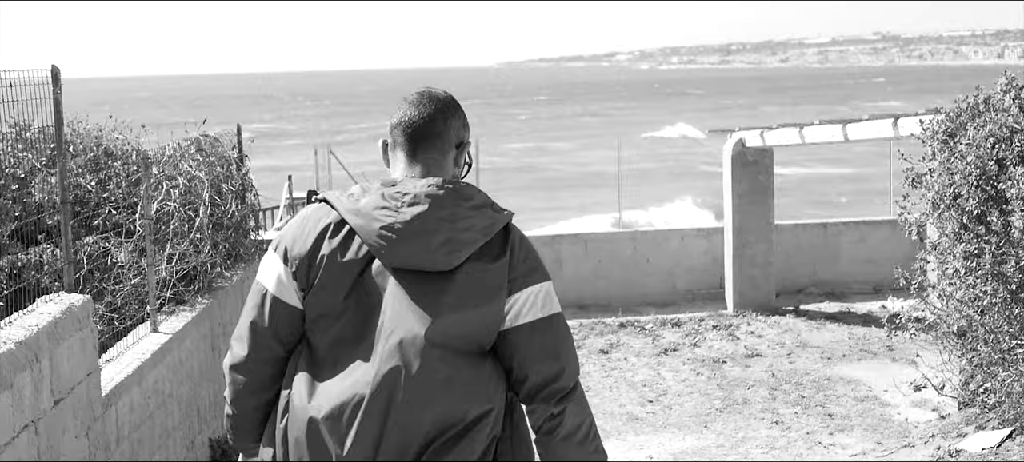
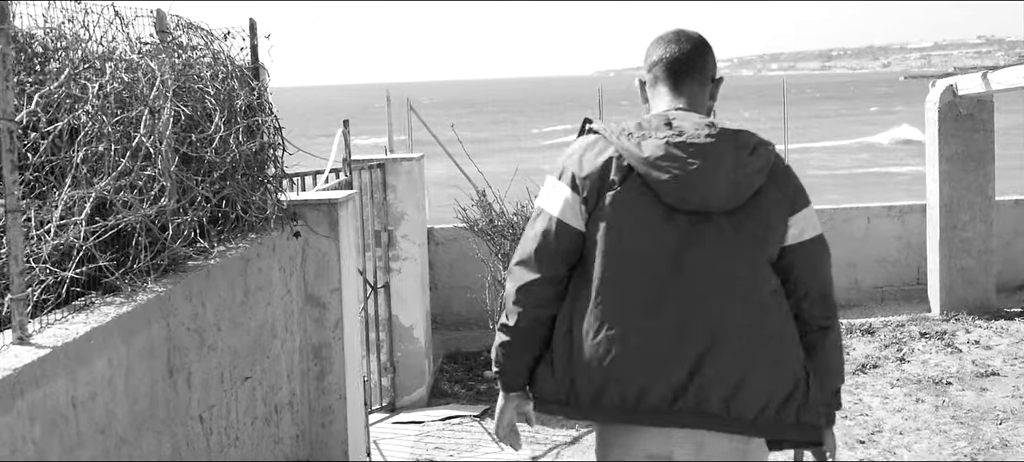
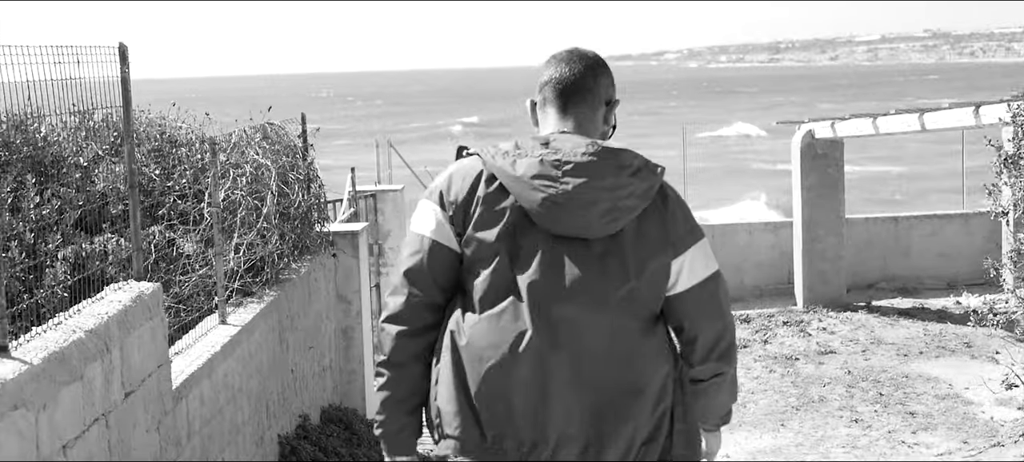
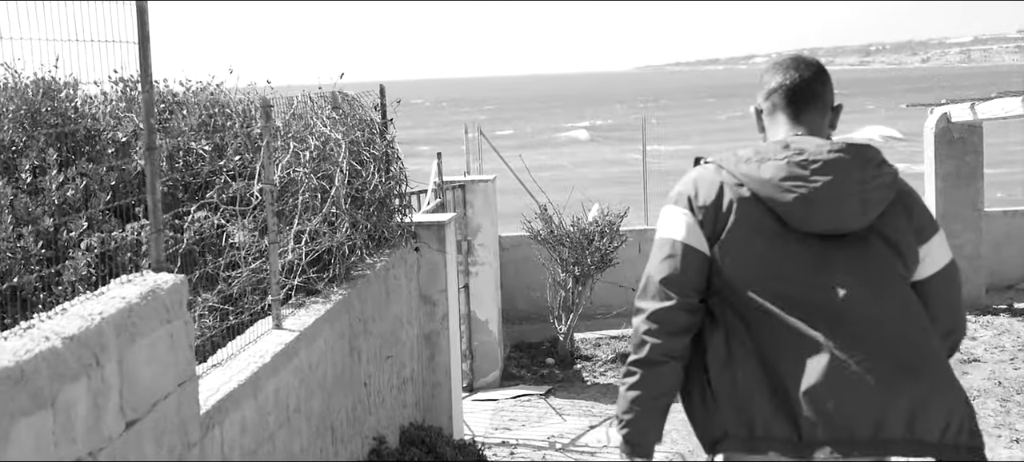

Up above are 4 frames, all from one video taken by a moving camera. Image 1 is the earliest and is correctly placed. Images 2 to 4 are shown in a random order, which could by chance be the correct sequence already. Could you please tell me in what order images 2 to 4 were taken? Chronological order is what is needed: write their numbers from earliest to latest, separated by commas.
3, 4, 2
